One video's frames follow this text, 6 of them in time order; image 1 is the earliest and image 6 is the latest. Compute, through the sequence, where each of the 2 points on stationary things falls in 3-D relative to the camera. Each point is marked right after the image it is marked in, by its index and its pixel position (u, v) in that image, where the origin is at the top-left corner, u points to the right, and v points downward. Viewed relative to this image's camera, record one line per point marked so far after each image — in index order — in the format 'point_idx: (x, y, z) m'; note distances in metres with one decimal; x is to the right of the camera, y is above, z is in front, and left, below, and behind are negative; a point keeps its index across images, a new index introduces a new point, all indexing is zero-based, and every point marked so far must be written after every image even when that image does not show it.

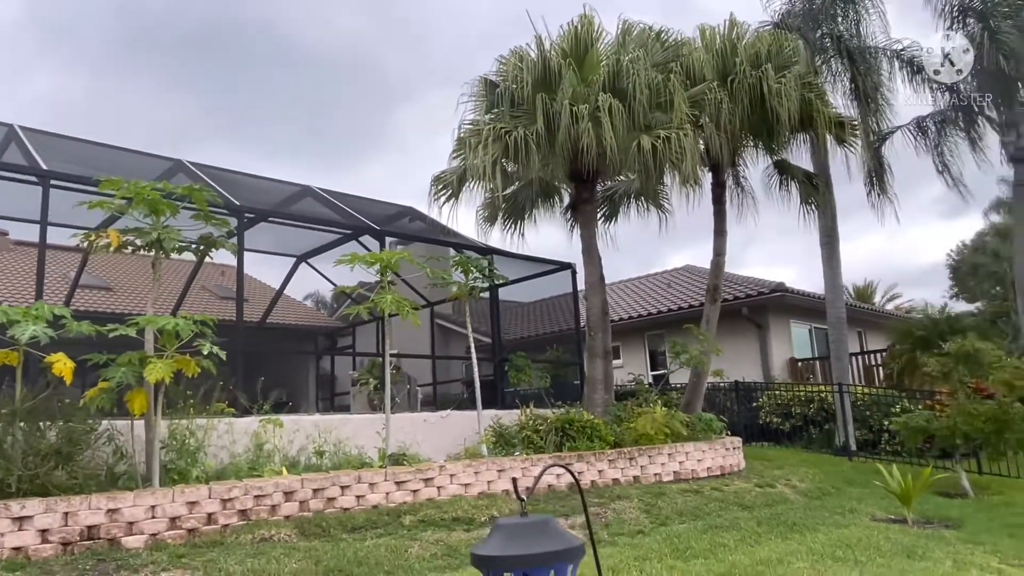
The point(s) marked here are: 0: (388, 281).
0: (-1.5, +0.1, +8.8) m
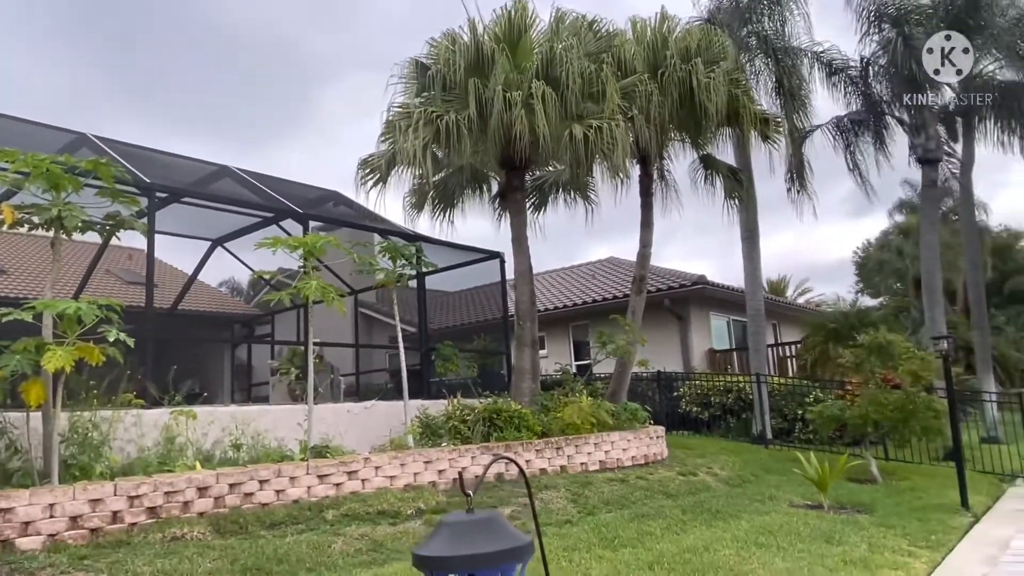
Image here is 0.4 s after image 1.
0: (-2.3, +0.2, +8.5) m
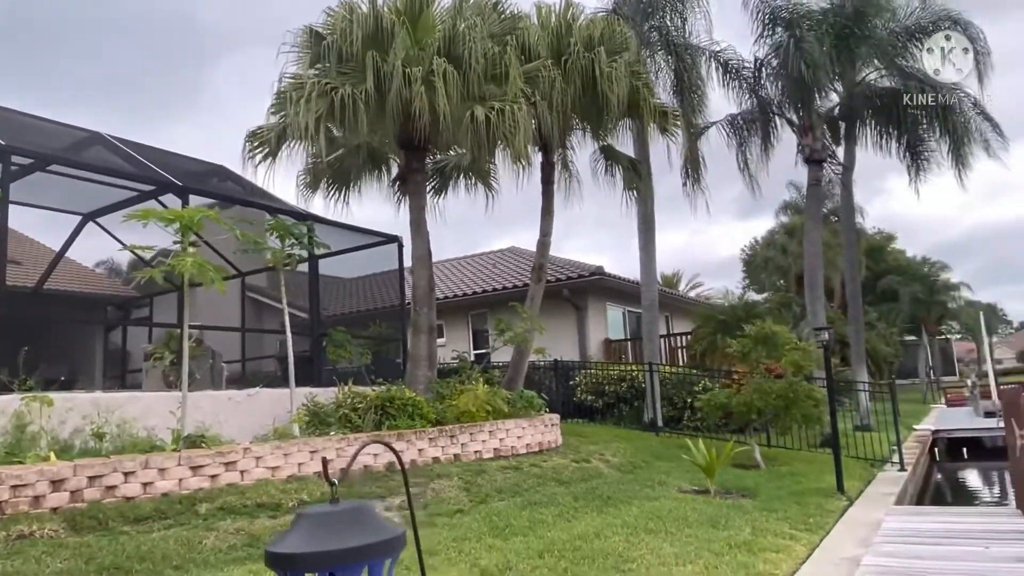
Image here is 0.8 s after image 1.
0: (-3.4, +0.5, +7.9) m
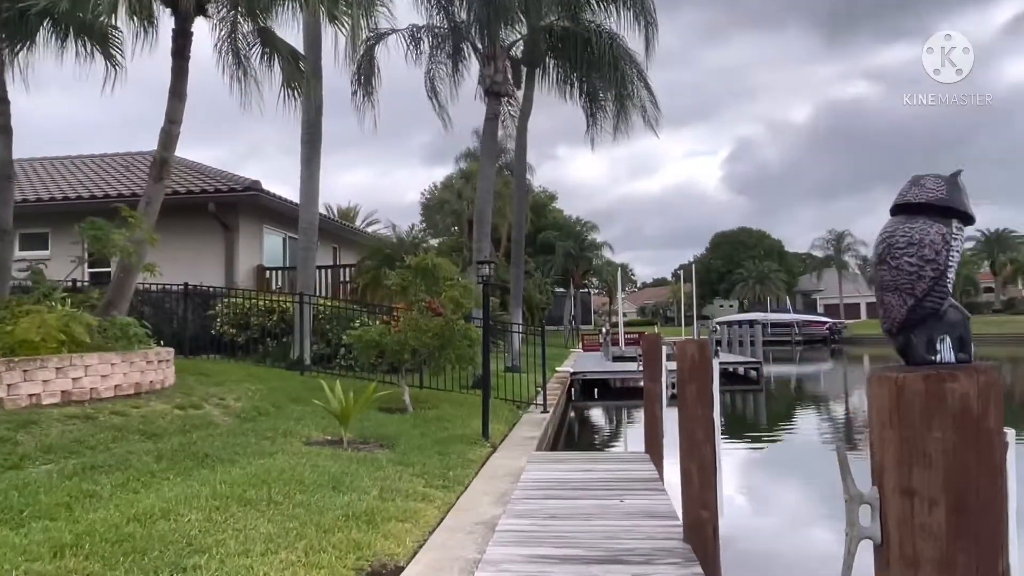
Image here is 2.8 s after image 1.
0: (-6.3, +1.6, +4.2) m
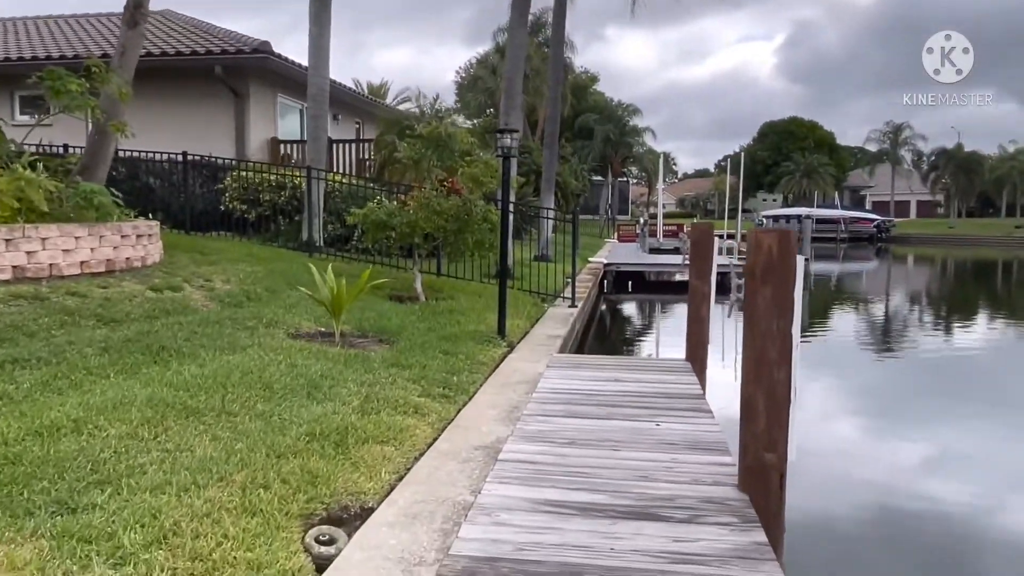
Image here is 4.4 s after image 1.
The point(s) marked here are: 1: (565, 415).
0: (-6.2, +2.4, +3.1) m
1: (+0.3, -0.8, +4.5) m
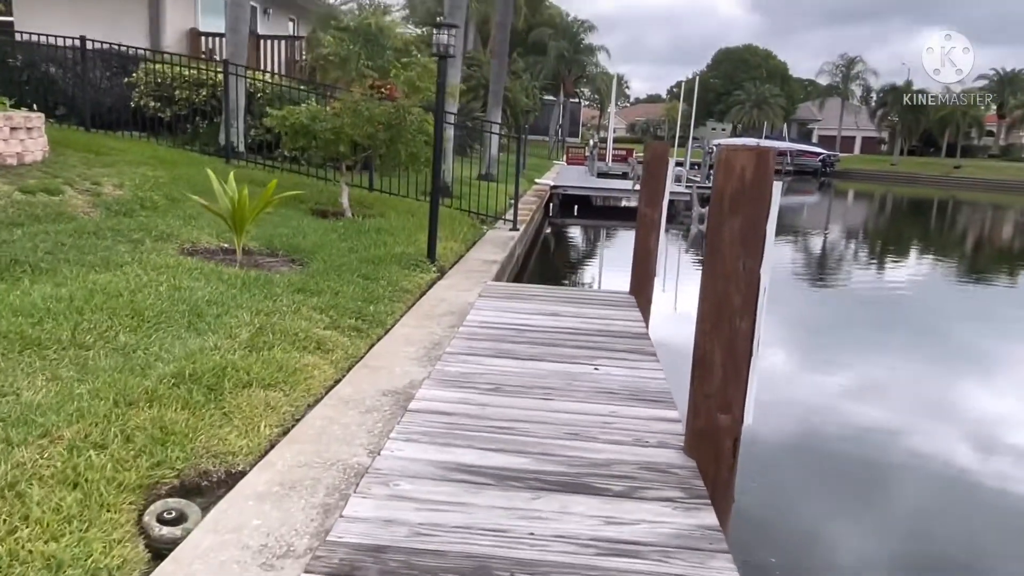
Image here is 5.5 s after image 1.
0: (-6.4, +2.8, +1.8) m
1: (-0.1, -0.3, +4.0) m
